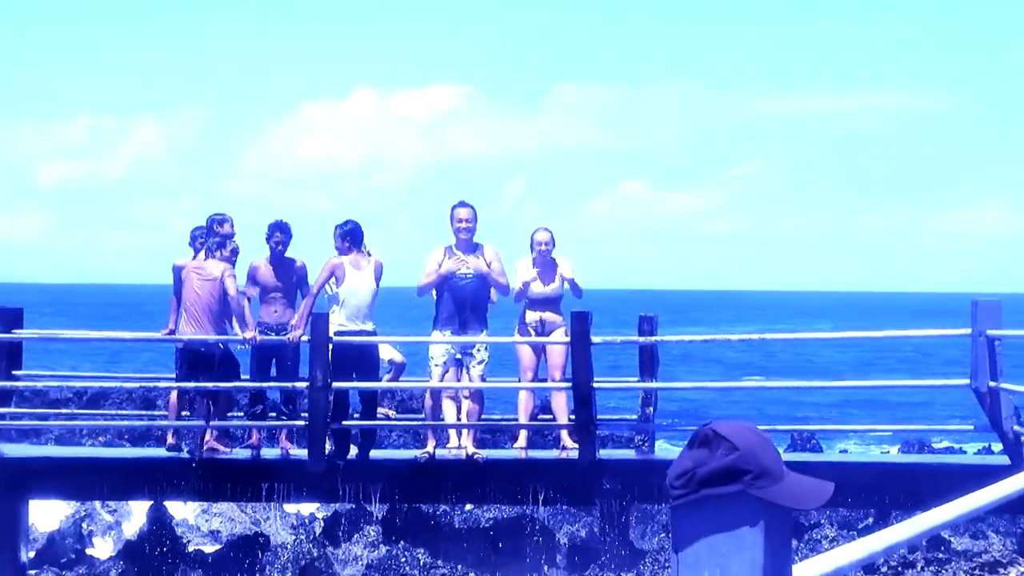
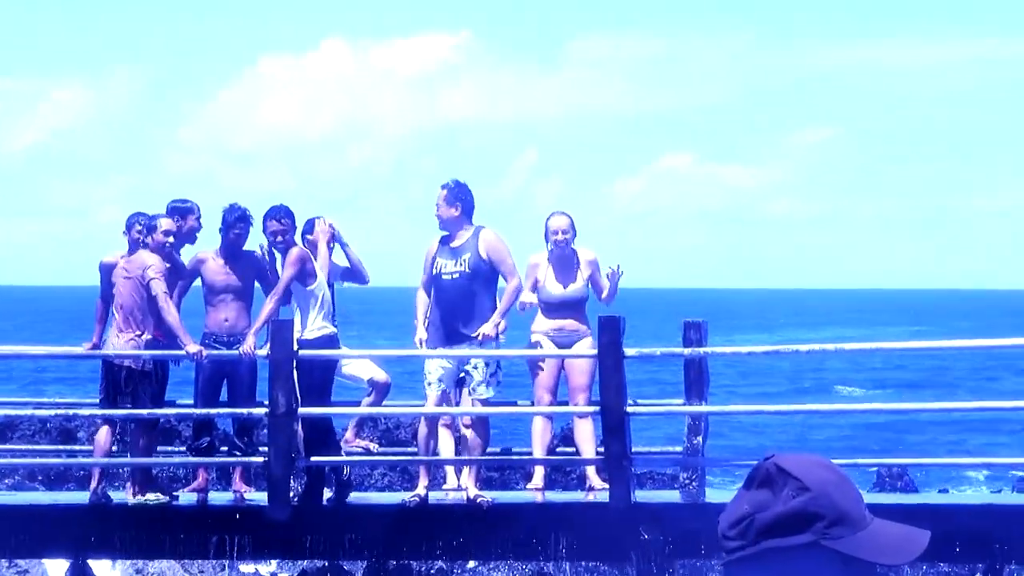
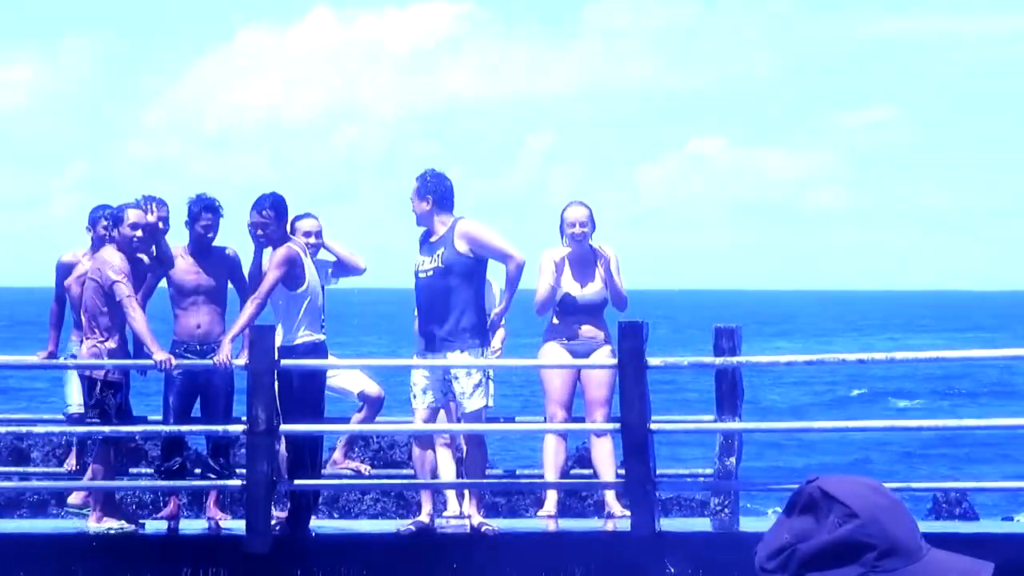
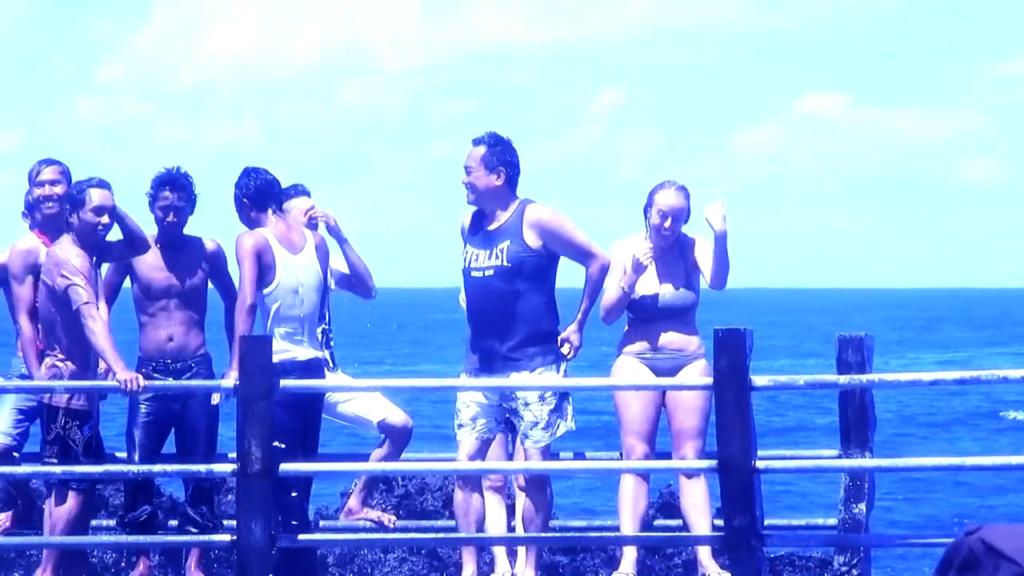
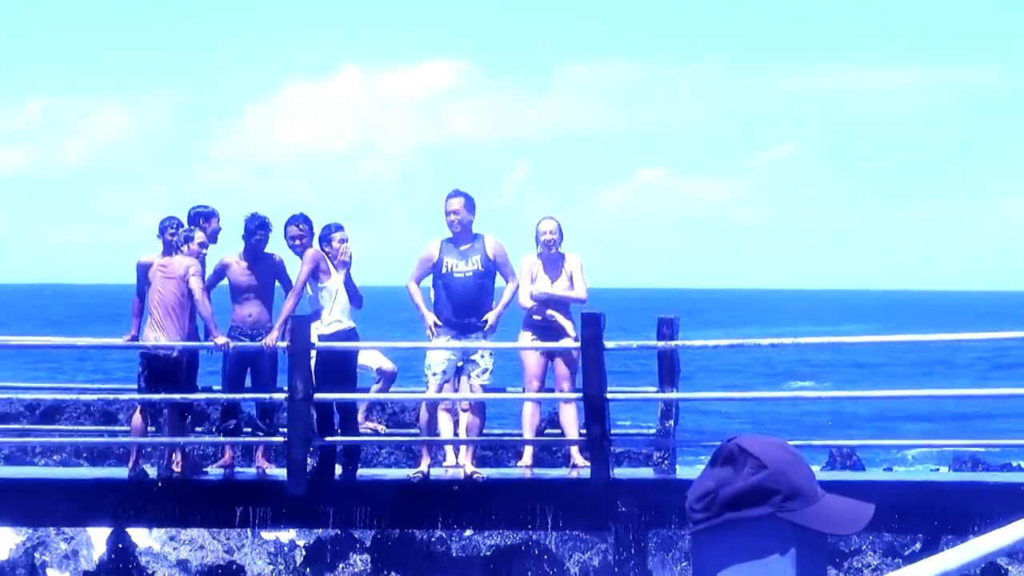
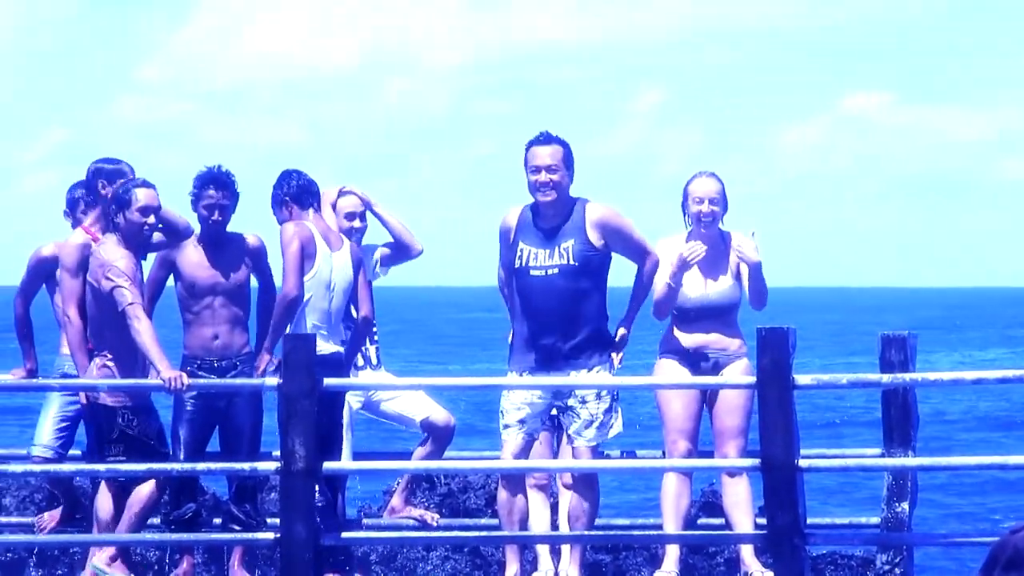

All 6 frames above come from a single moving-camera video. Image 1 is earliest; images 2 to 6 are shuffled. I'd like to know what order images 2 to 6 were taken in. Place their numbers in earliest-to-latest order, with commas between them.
5, 2, 3, 4, 6
